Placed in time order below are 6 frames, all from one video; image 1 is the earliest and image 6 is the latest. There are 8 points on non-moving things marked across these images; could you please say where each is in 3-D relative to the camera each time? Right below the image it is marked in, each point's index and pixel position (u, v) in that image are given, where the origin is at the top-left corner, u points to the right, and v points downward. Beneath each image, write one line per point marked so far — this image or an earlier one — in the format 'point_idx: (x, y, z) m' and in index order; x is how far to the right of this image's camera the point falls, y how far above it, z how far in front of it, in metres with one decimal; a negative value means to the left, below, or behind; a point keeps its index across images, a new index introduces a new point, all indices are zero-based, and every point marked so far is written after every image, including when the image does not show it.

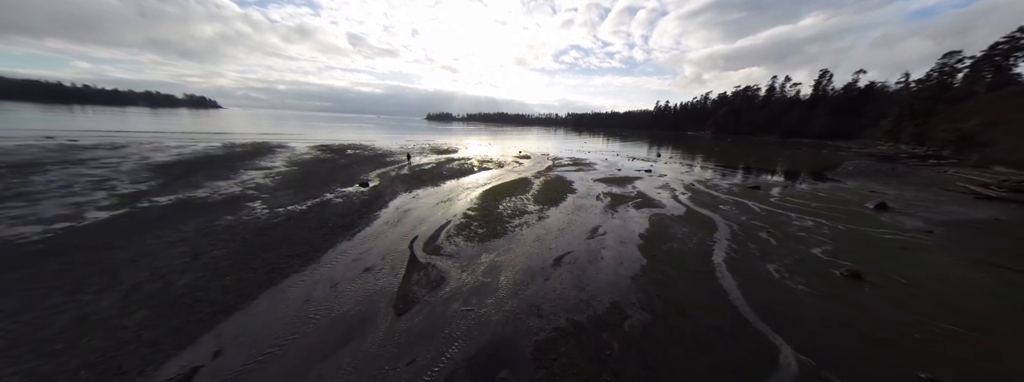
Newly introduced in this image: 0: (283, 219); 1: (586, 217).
0: (-11.4, -1.4, +12.5) m
1: (+4.7, -1.6, +15.0) m
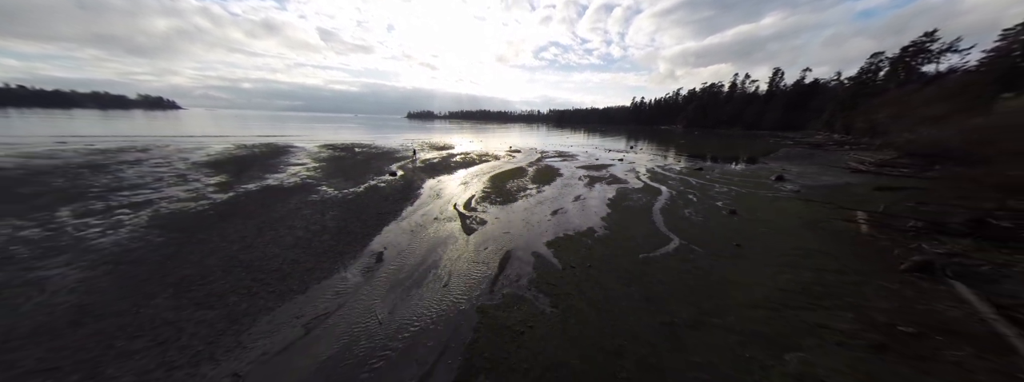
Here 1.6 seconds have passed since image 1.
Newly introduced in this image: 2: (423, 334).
0: (-10.8, -0.3, +17.2) m
1: (+5.2, +0.1, +20.7) m
2: (-2.3, -3.6, +6.2) m
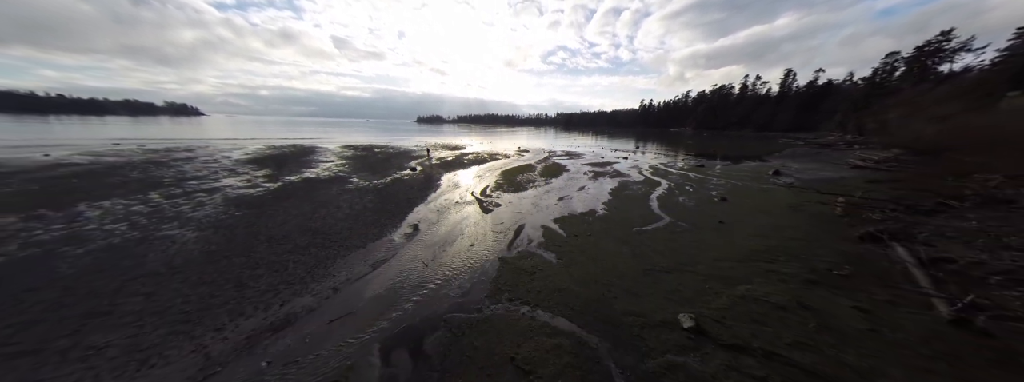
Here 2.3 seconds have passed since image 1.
0: (-9.9, +0.5, +19.5) m
1: (+6.1, +0.7, +22.5) m
2: (-1.8, -2.7, +8.2) m
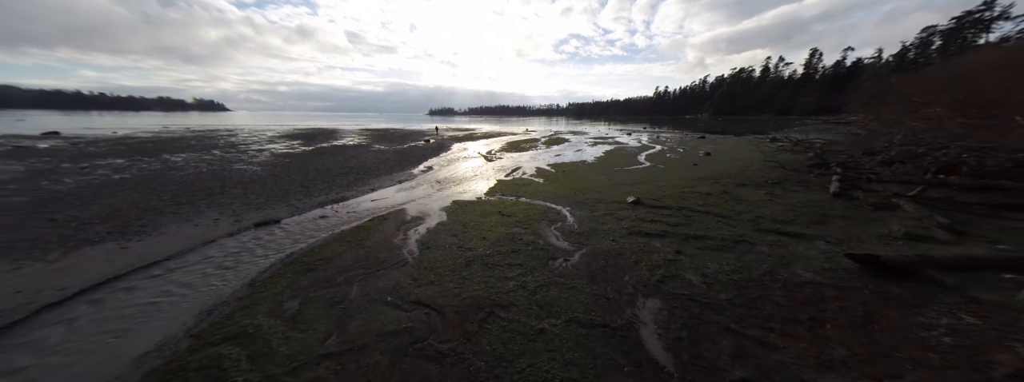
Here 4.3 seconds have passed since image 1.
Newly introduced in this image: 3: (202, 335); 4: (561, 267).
0: (-9.7, +3.8, +22.1) m
1: (+6.4, +4.2, +24.4) m
2: (-2.1, +0.3, +10.6) m
3: (-3.8, -1.8, +3.0) m
4: (+0.9, -1.4, +4.4) m
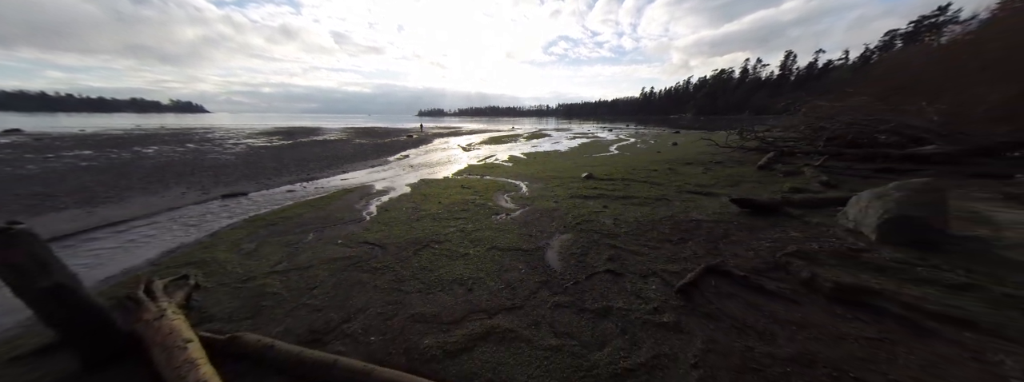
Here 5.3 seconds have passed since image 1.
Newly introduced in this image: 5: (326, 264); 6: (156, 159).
0: (-11.5, +4.4, +22.4) m
1: (+4.5, +5.0, +25.2) m
2: (-3.5, +1.0, +11.1) m
3: (-4.9, -1.0, +3.5) m
4: (-0.2, -0.6, +5.1) m
5: (-2.6, -1.0, +3.4) m
6: (-16.9, +1.5, +11.7) m
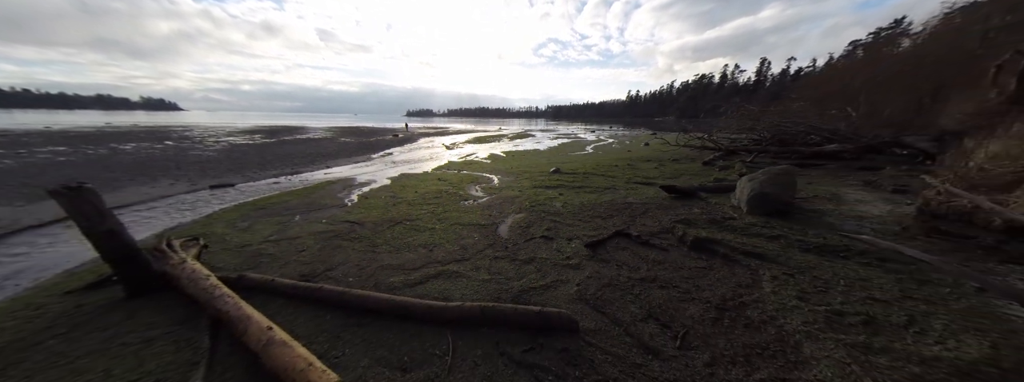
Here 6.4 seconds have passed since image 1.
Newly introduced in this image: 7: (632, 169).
0: (-13.1, +4.6, +22.7) m
1: (+2.8, +5.2, +26.2) m
2: (-4.5, +1.2, +11.8) m
3: (-5.6, -0.8, +4.1) m
4: (-1.1, -0.3, +5.9) m
5: (-3.3, -0.7, +4.1) m
6: (-18.0, +1.7, +11.8) m
7: (+4.5, +0.8, +9.3) m
